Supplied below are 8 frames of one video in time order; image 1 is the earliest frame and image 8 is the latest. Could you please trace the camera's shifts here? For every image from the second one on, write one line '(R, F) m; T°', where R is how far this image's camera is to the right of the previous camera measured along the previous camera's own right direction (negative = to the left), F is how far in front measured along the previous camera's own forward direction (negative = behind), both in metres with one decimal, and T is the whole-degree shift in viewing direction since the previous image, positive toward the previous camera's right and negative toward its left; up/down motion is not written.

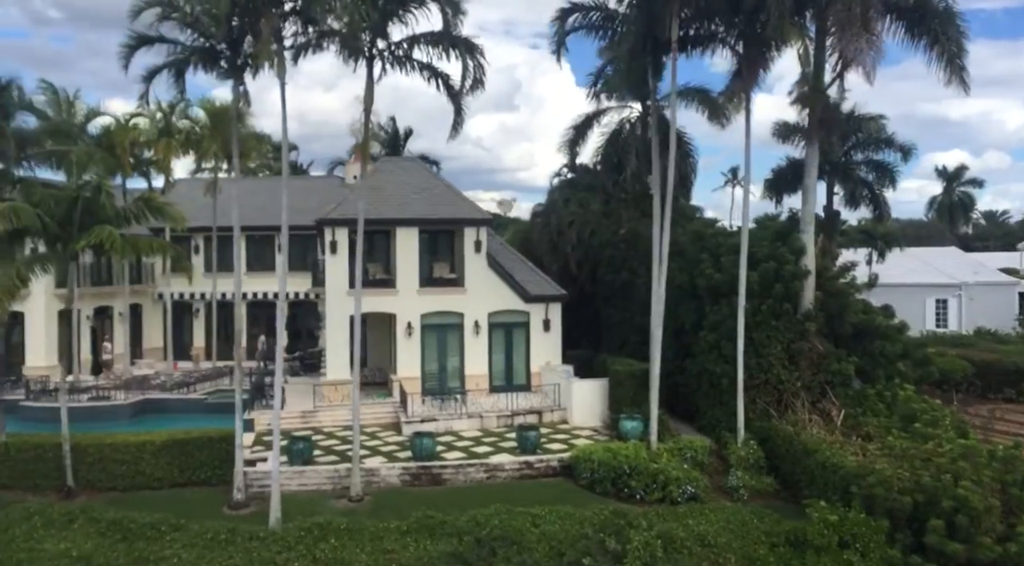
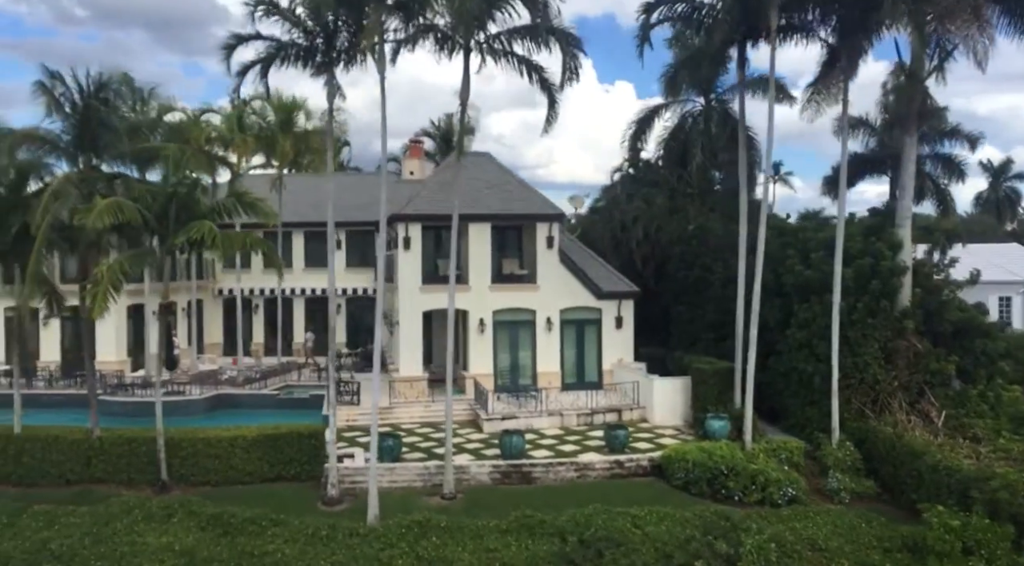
(-1.4, +0.2) m; -2°
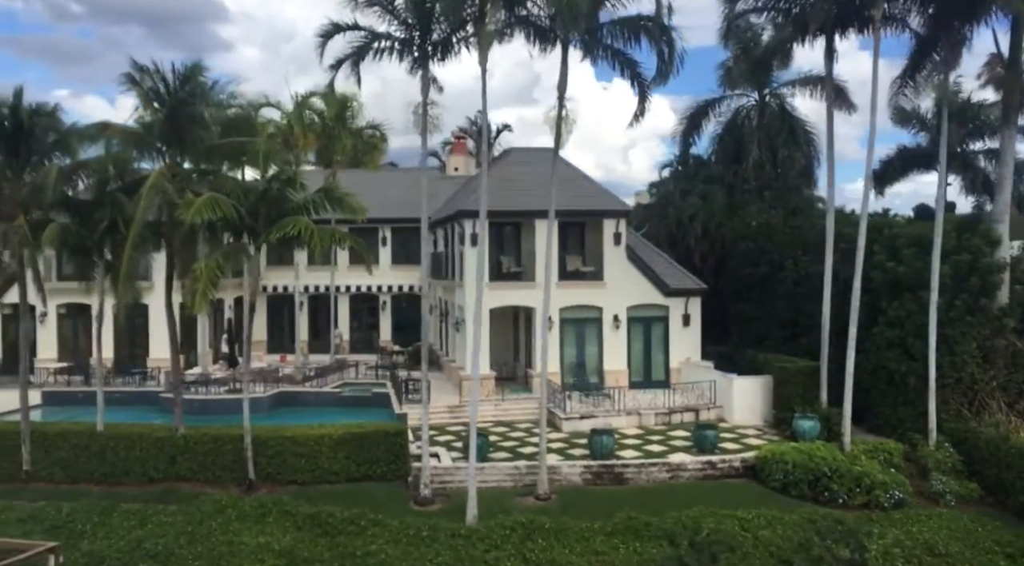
(-1.8, +0.4) m; -1°
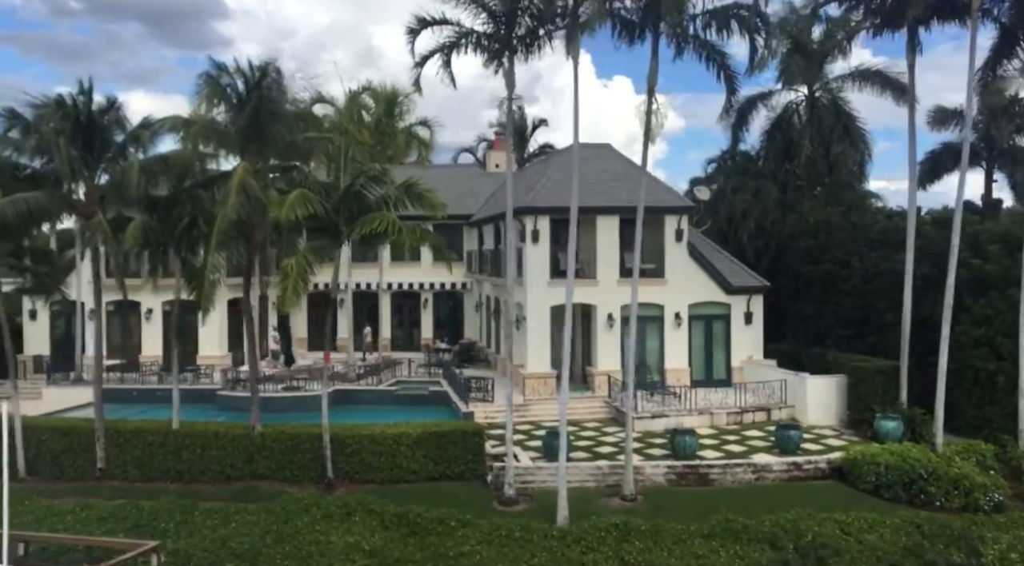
(-1.5, +0.3) m; -1°
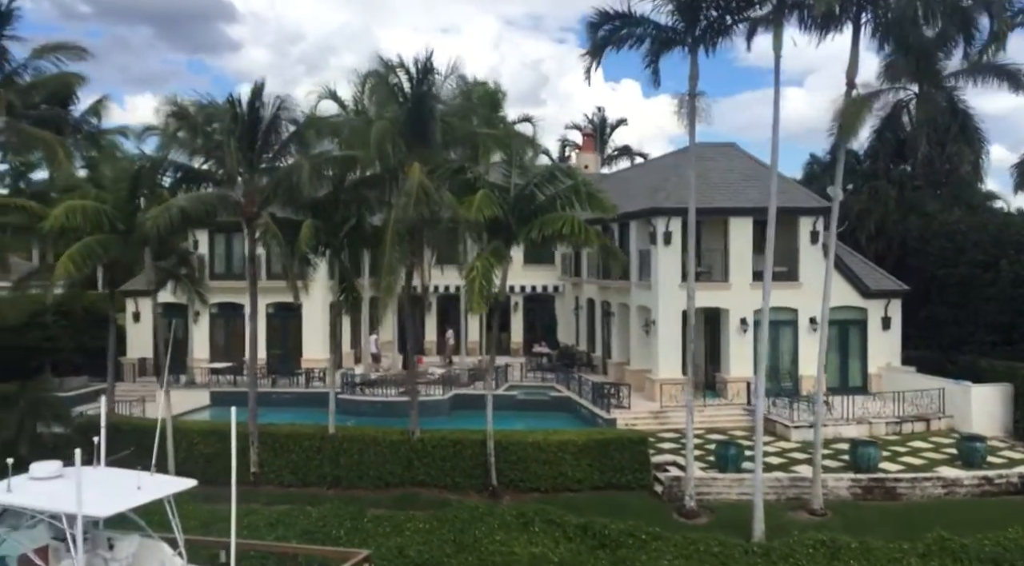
(-3.0, +0.5) m; -3°
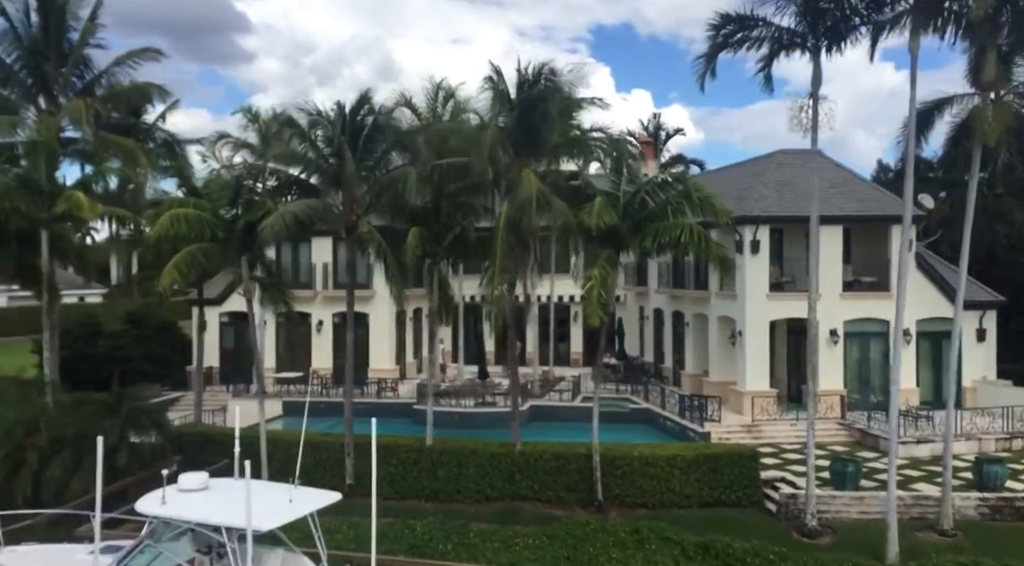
(-1.7, +0.4) m; -2°
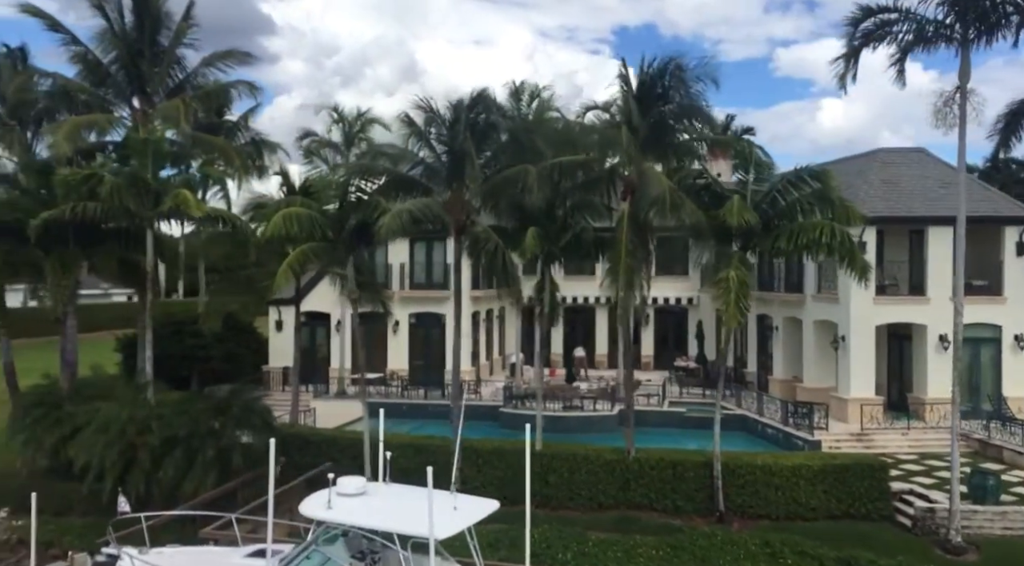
(-1.7, +0.5) m; -3°
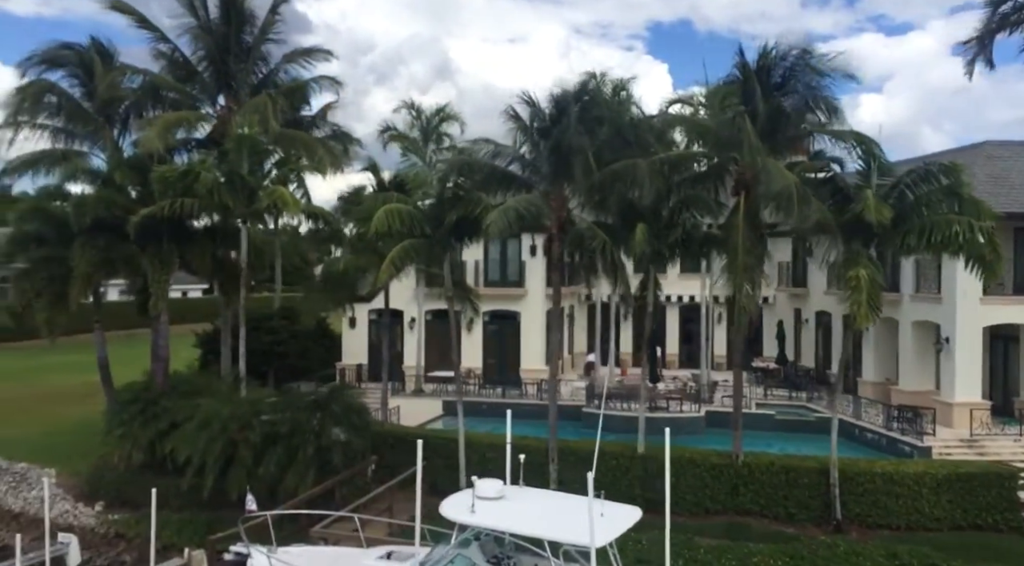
(-1.3, +0.4) m; -3°
